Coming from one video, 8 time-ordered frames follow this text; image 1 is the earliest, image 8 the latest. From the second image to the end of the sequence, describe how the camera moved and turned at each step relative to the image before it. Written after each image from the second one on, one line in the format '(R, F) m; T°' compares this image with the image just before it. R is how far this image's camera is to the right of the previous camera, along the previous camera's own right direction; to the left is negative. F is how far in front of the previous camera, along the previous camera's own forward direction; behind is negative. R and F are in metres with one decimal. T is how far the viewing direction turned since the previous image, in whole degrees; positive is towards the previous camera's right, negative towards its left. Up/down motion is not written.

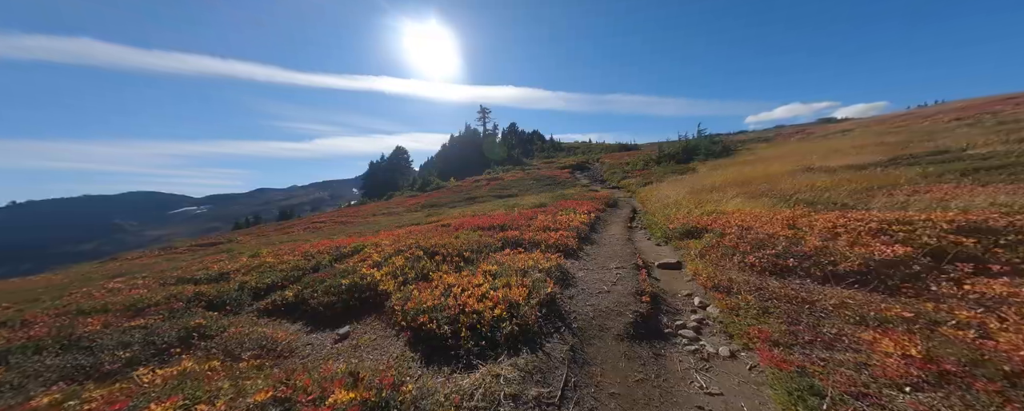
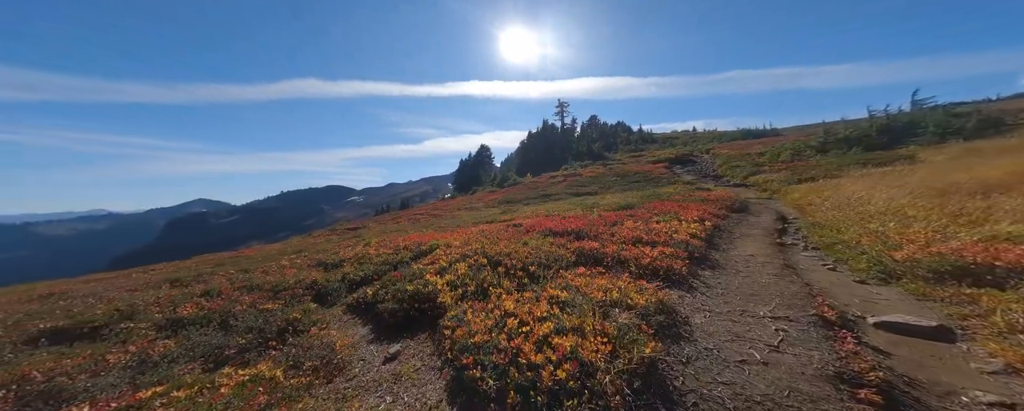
(+0.1, +2.5) m; -15°
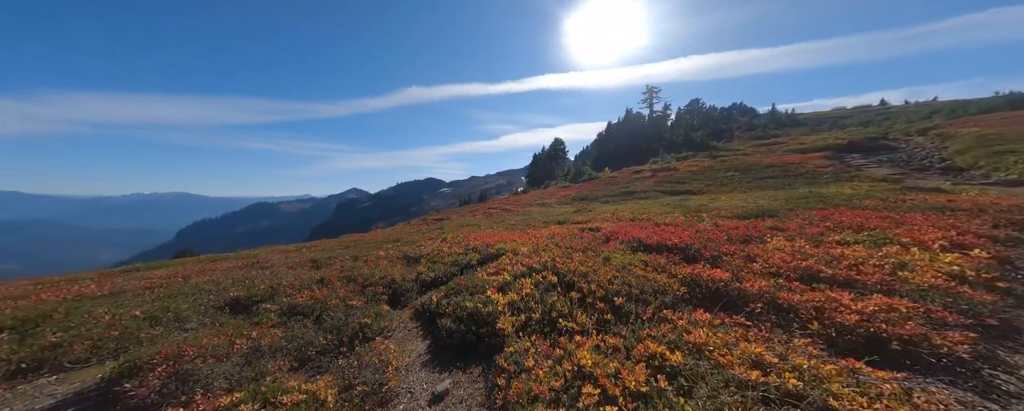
(0.0, +2.4) m; -15°
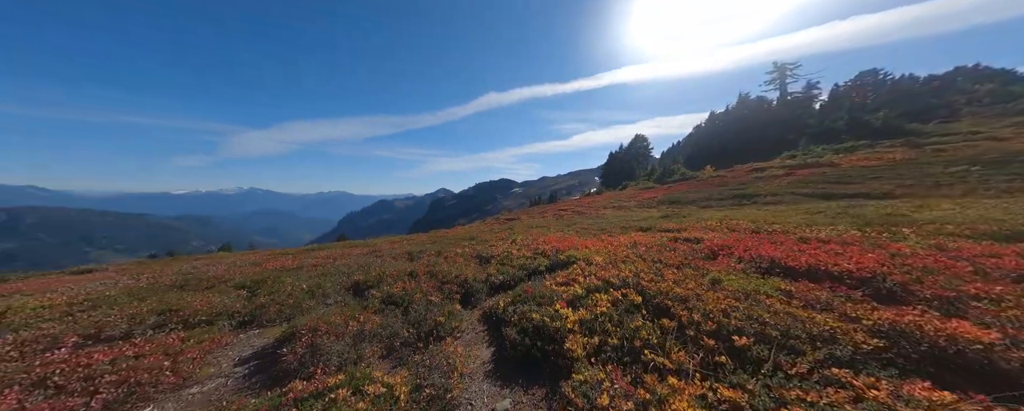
(-0.2, +1.0) m; -14°
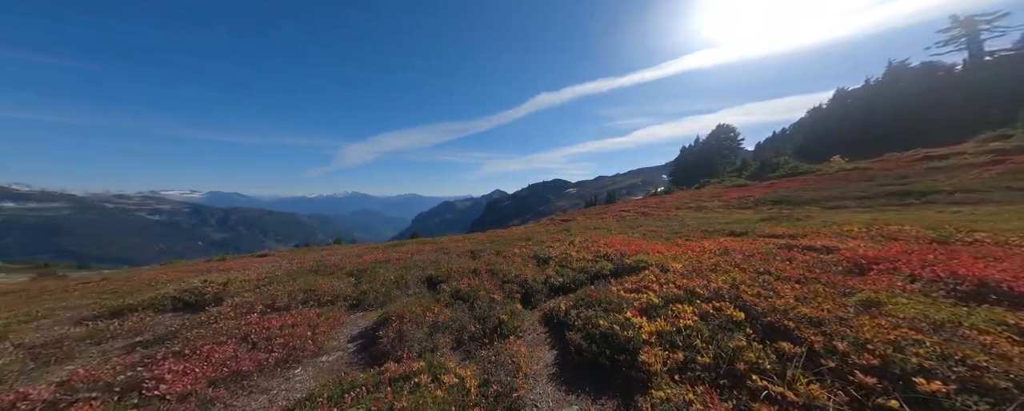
(-0.6, +0.3) m; -11°
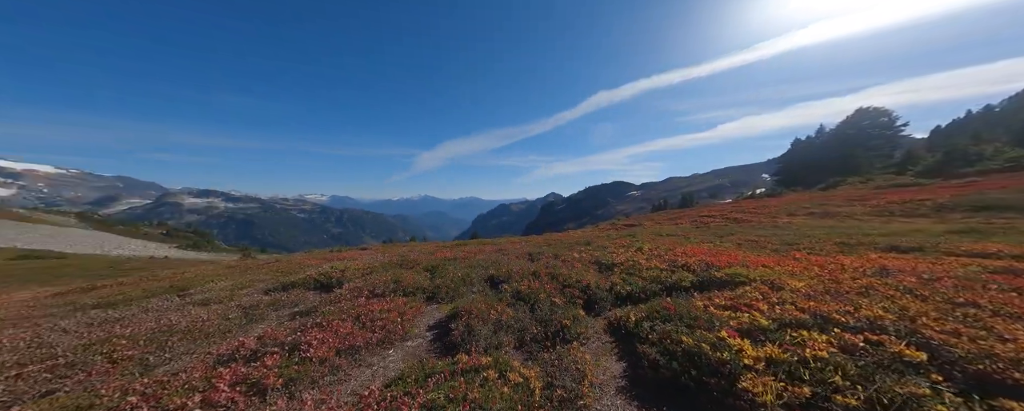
(-0.6, 0.0) m; -14°
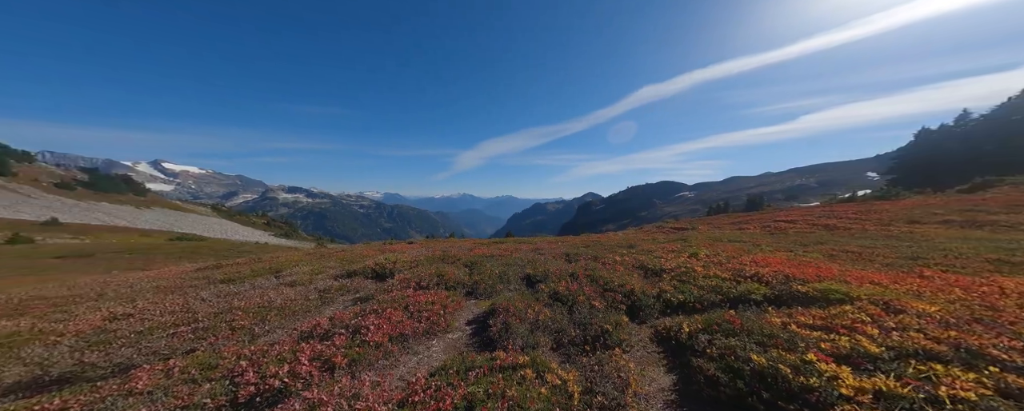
(+0.1, +0.2) m; -10°
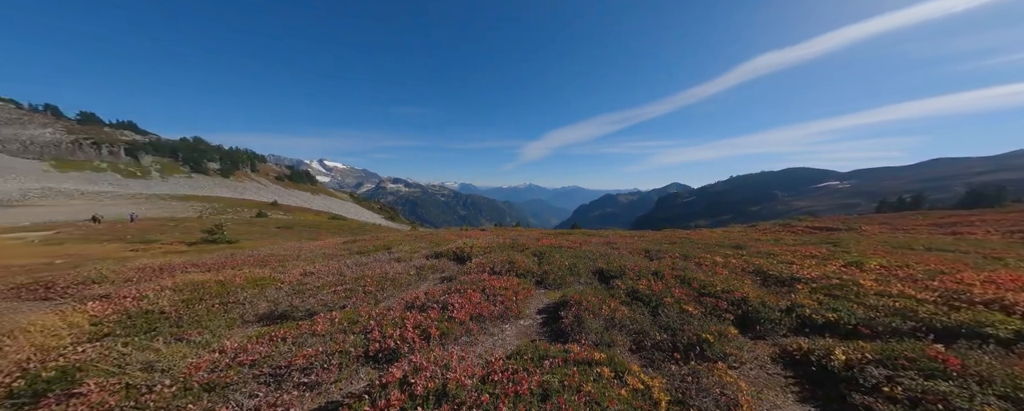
(+0.8, +1.0) m; -19°
